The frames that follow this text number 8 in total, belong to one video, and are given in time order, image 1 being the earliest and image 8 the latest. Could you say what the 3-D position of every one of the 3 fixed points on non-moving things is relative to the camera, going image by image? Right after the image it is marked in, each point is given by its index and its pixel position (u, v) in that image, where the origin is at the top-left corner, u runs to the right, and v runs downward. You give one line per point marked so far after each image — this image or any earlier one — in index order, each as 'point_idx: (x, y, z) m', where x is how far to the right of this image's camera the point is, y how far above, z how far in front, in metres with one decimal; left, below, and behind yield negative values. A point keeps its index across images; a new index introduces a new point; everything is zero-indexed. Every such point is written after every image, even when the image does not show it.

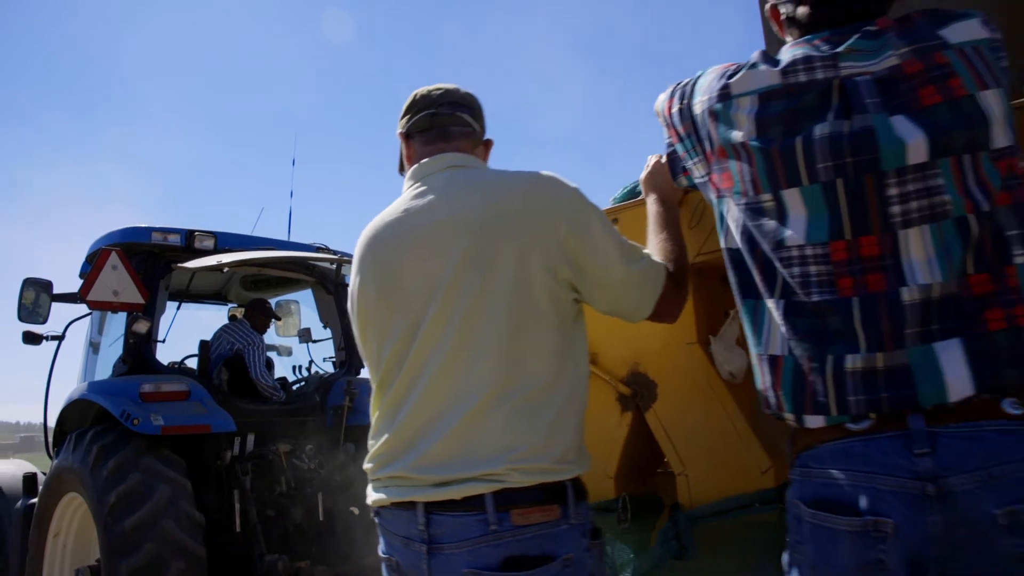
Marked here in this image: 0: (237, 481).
0: (-1.4, -1.0, +3.8) m
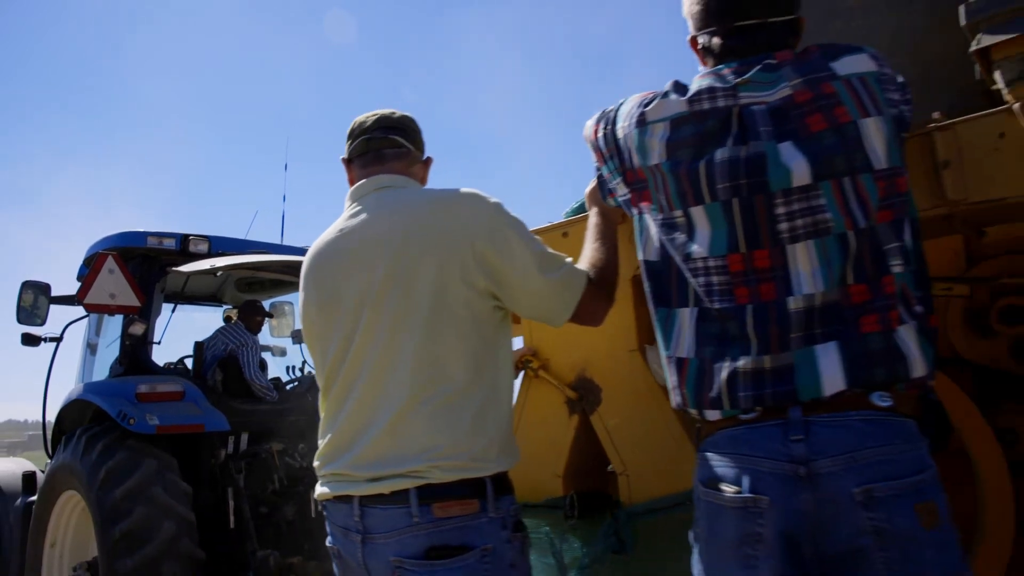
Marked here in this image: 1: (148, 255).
0: (-1.5, -1.0, +3.9) m
1: (-2.6, +0.2, +5.4) m
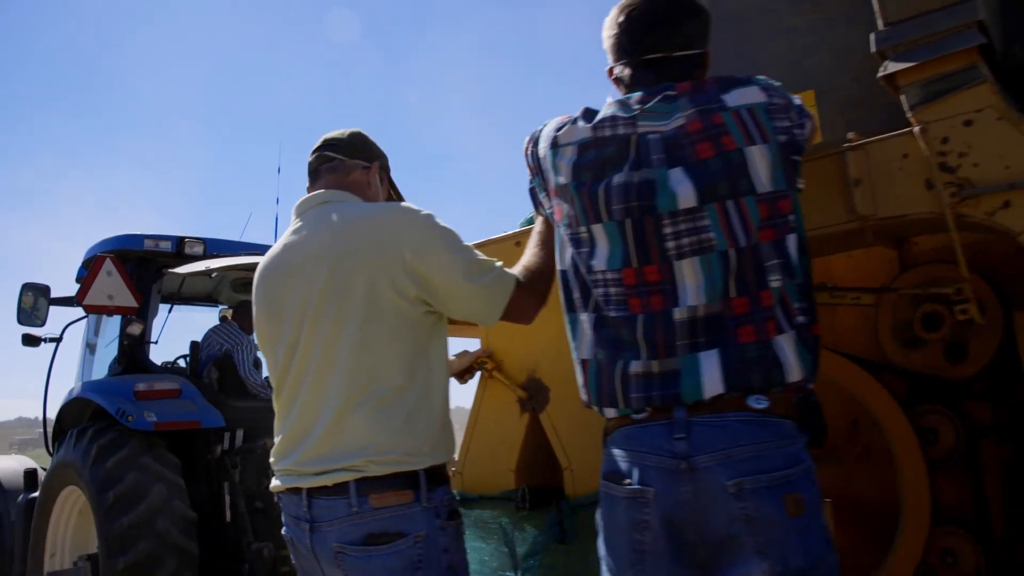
0: (-1.6, -1.0, +4.1) m
1: (-2.7, +0.2, +5.5) m
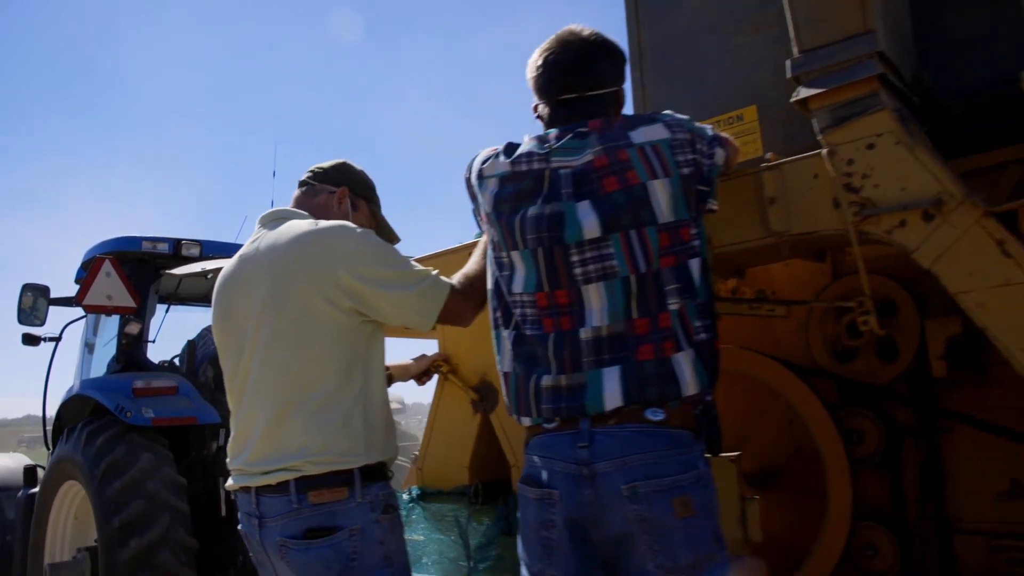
0: (-1.7, -1.0, +4.3) m
1: (-2.8, +0.2, +5.7) m
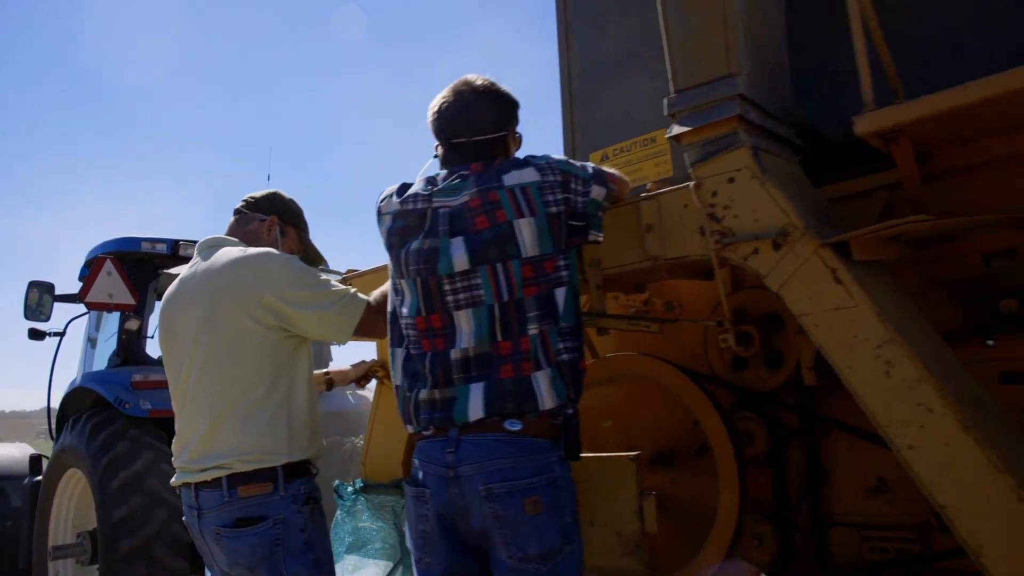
0: (-1.9, -1.1, +4.5) m
1: (-3.0, +0.2, +6.0) m
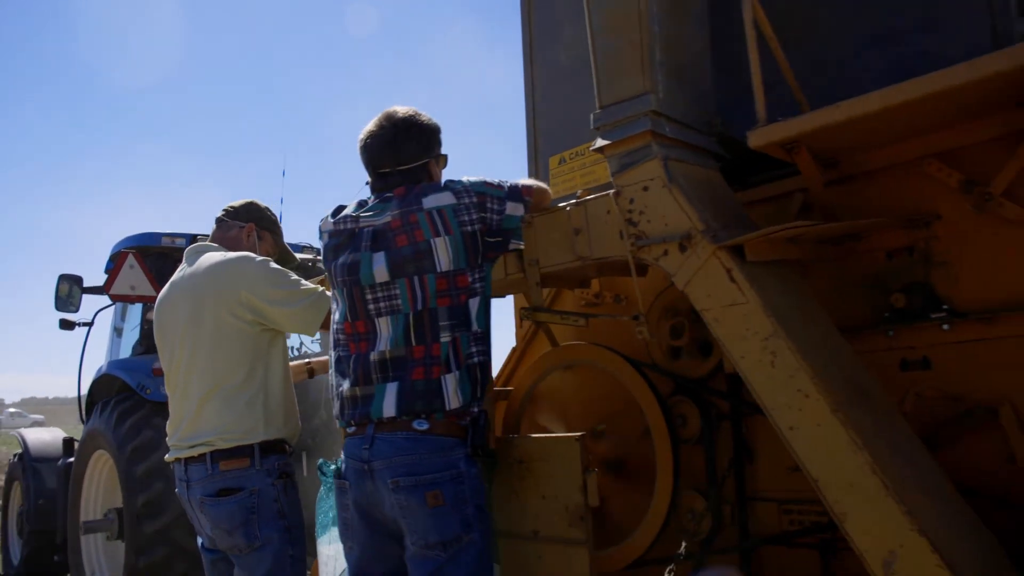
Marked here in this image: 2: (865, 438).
0: (-2.0, -1.0, +4.9) m
1: (-3.0, +0.3, +6.3) m
2: (+0.9, -0.4, +1.8) m
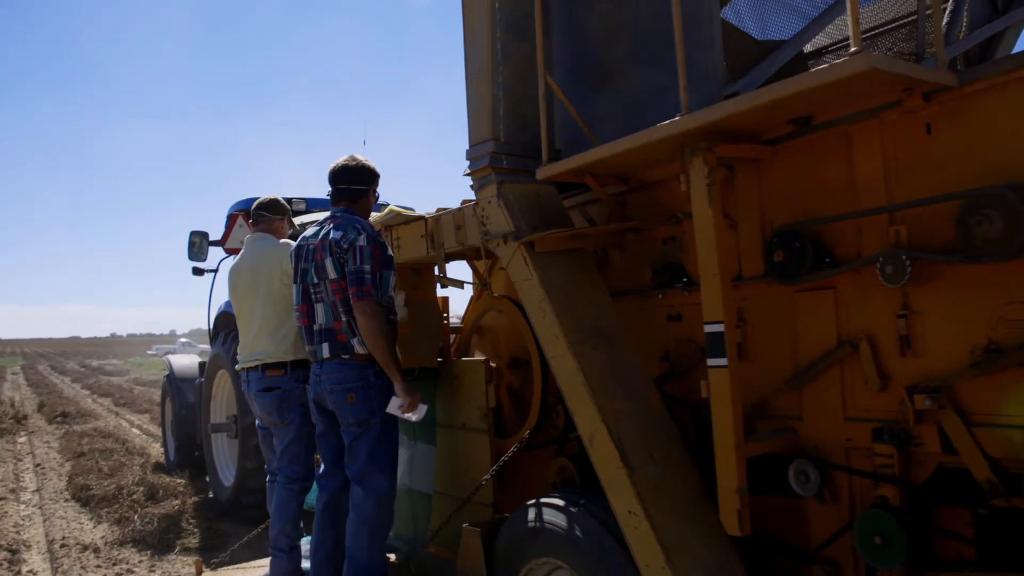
0: (-2.0, -0.7, +6.5) m
1: (-2.8, +0.7, +8.0) m
2: (+0.3, -0.3, +2.9) m
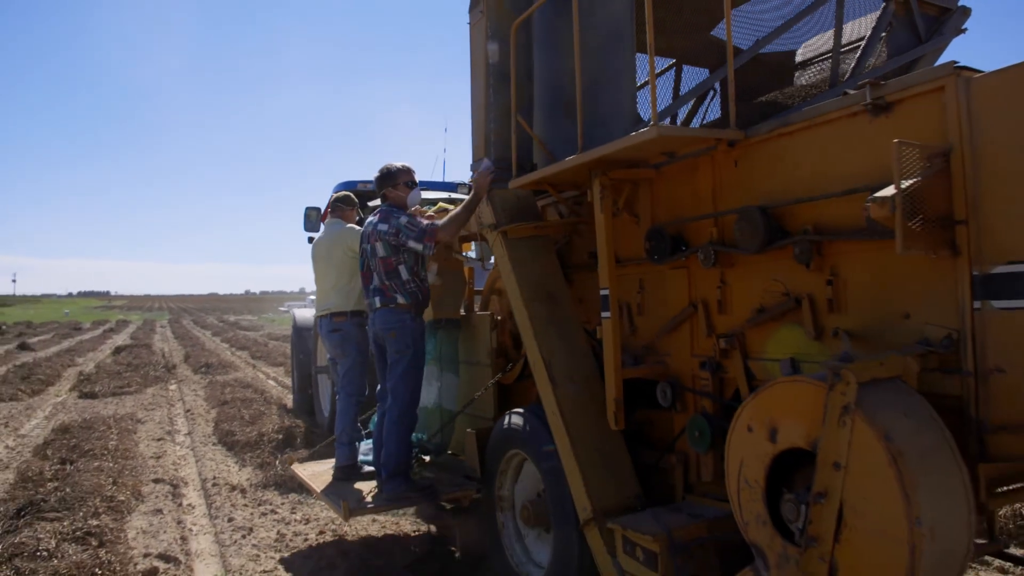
0: (-1.6, -0.3, +8.2) m
1: (-2.1, +1.2, +9.7) m
2: (+0.1, -0.2, +4.3) m
